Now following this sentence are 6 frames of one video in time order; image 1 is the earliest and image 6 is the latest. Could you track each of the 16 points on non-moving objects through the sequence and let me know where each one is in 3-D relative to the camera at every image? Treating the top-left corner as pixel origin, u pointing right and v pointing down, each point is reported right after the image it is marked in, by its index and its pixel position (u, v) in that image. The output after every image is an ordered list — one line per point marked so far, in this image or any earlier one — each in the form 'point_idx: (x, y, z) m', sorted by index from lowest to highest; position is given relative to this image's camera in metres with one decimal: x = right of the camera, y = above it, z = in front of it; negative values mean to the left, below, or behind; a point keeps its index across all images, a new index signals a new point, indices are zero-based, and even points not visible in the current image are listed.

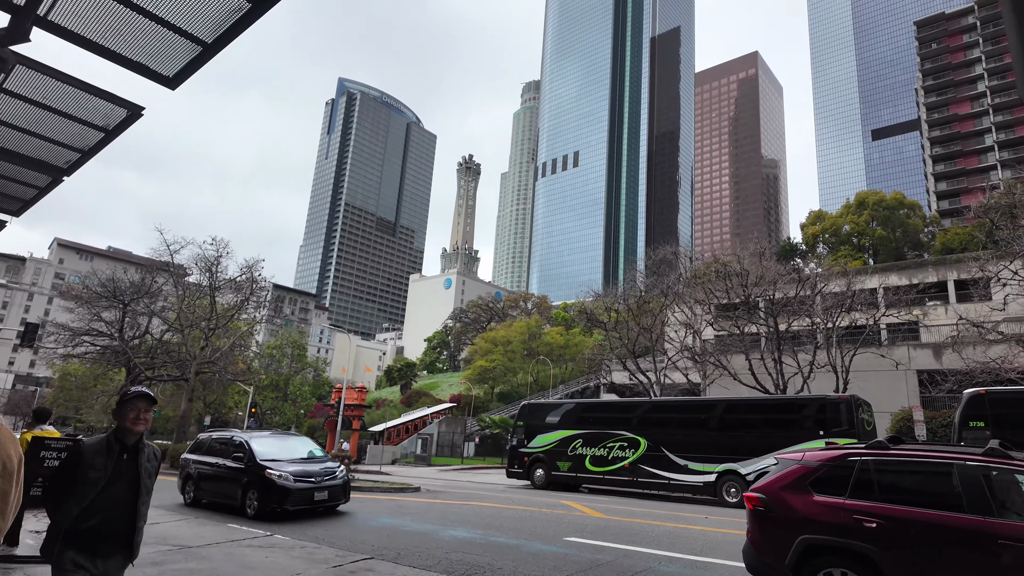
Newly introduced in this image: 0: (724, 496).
0: (+4.9, -4.8, +13.5) m
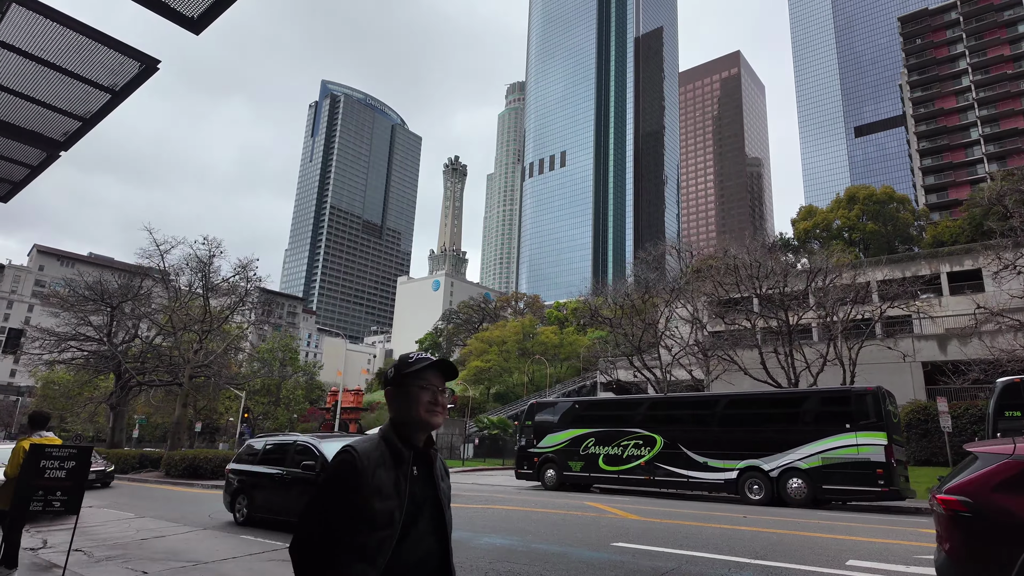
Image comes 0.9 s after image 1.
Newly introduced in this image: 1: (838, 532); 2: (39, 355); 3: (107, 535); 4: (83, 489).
0: (+5.2, -4.6, +13.1) m
1: (+4.1, -3.1, +7.4) m
2: (-15.8, -2.2, +19.7) m
3: (-5.3, -3.2, +7.6) m
4: (-3.4, -1.6, +4.7) m
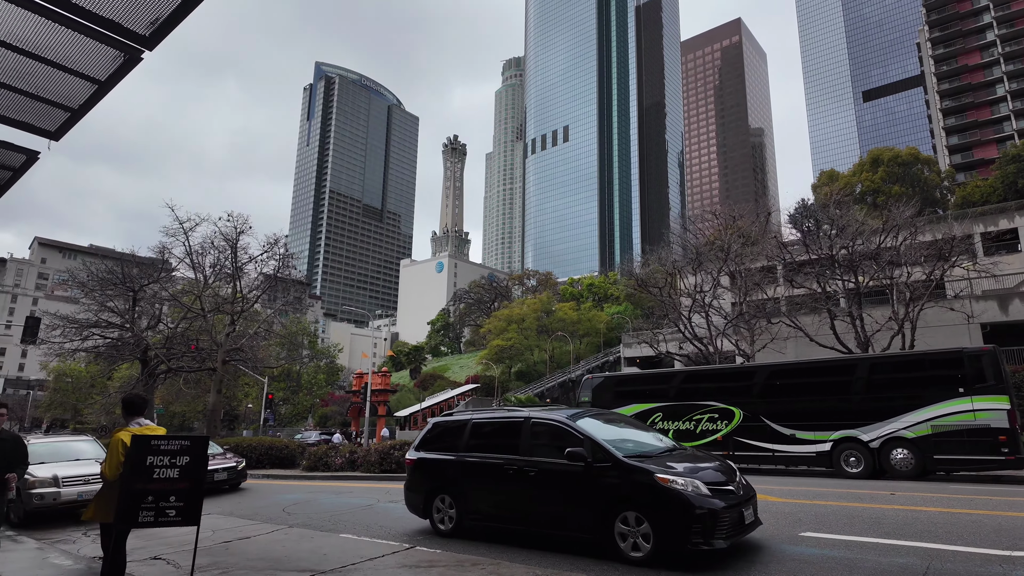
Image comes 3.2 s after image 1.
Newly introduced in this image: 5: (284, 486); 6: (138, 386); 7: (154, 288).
0: (+6.8, -3.7, +12.1) m
1: (+5.6, -2.4, +6.3) m
2: (-14.3, -1.8, +18.6) m
3: (-3.7, -2.8, +6.6) m
4: (-1.9, -1.3, +3.6) m
5: (-4.0, -3.5, +10.3) m
6: (-12.4, -3.2, +19.4) m
7: (-11.6, 0.0, +19.0) m
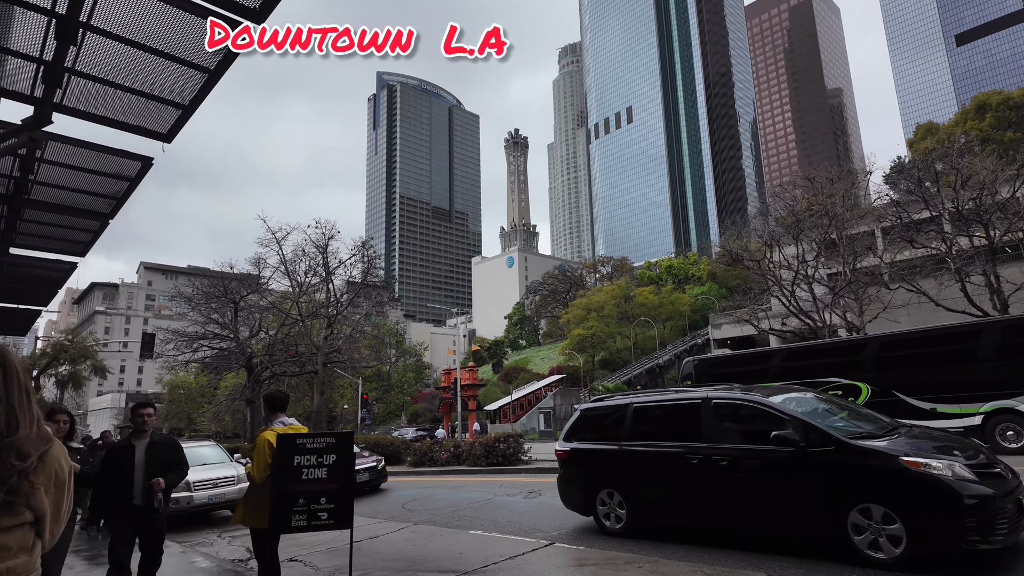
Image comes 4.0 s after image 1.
0: (+8.9, -2.8, +10.7) m
1: (+7.0, -1.7, +5.1) m
2: (-11.3, -2.3, +19.7) m
3: (-2.2, -2.8, +6.6) m
4: (-0.9, -1.2, +3.4) m
5: (-2.0, -3.4, +10.3) m
6: (-9.2, -3.6, +20.3) m
7: (-8.7, -0.3, +19.8) m
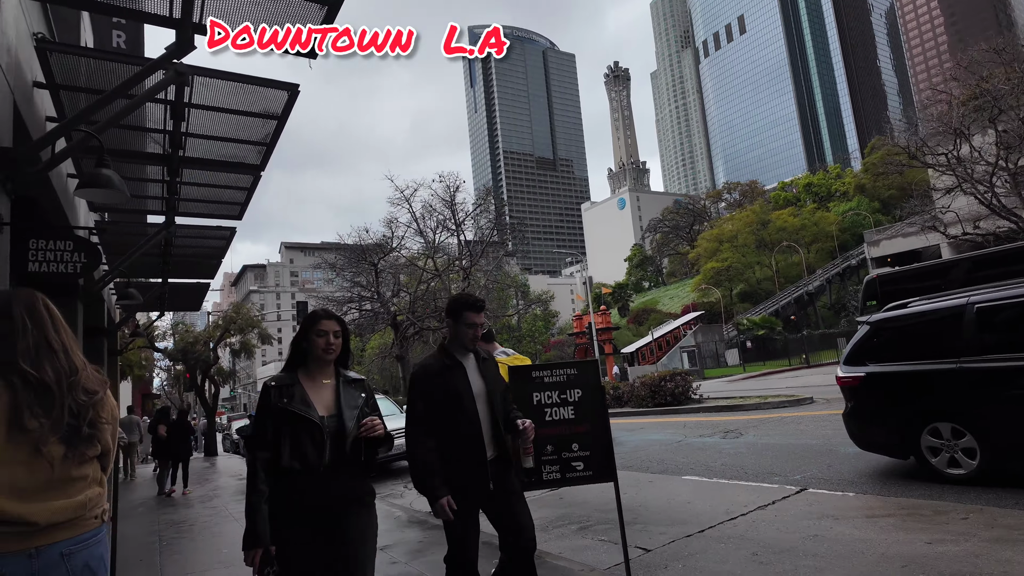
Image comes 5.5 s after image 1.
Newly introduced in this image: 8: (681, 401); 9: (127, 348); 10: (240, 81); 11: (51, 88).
0: (+11.6, -0.7, +8.0) m
1: (+8.5, -0.3, +2.8) m
2: (-6.6, -1.2, +20.7) m
3: (-0.1, -2.1, +6.1) m
4: (+0.4, -0.7, +2.6) m
5: (+0.9, -2.3, +9.7) m
6: (-4.3, -2.2, +21.0) m
7: (-4.2, +1.0, +20.1) m
8: (+3.0, -2.0, +10.5) m
9: (-7.4, -1.2, +11.4) m
10: (-2.1, +1.6, +4.6) m
11: (-3.3, +1.4, +4.3) m
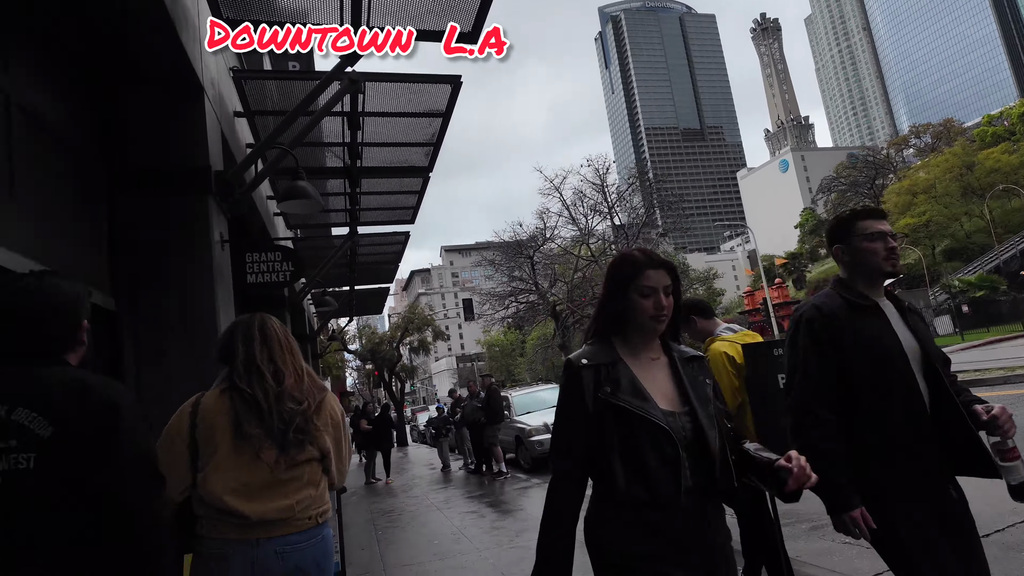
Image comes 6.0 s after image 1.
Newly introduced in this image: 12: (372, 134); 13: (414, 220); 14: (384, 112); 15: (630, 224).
0: (+13.4, +0.5, +4.5) m
1: (+9.1, +0.5, +0.3) m
2: (-0.8, -1.0, +21.4) m
3: (+1.8, -1.8, +5.6) m
4: (+1.3, -0.5, +2.1) m
5: (+3.7, -1.9, +8.9) m
6: (+1.6, -1.9, +21.1) m
7: (+1.1, +1.3, +20.2) m
8: (+5.9, -1.4, +9.1) m
9: (-4.0, -1.4, +12.6) m
10: (-0.8, +1.6, +4.6) m
11: (-2.1, +1.4, +4.6) m
12: (-1.3, +1.4, +5.4) m
13: (-1.3, +0.9, +7.5) m
14: (-1.1, +1.5, +5.0) m
15: (+3.8, +2.1, +19.0) m
